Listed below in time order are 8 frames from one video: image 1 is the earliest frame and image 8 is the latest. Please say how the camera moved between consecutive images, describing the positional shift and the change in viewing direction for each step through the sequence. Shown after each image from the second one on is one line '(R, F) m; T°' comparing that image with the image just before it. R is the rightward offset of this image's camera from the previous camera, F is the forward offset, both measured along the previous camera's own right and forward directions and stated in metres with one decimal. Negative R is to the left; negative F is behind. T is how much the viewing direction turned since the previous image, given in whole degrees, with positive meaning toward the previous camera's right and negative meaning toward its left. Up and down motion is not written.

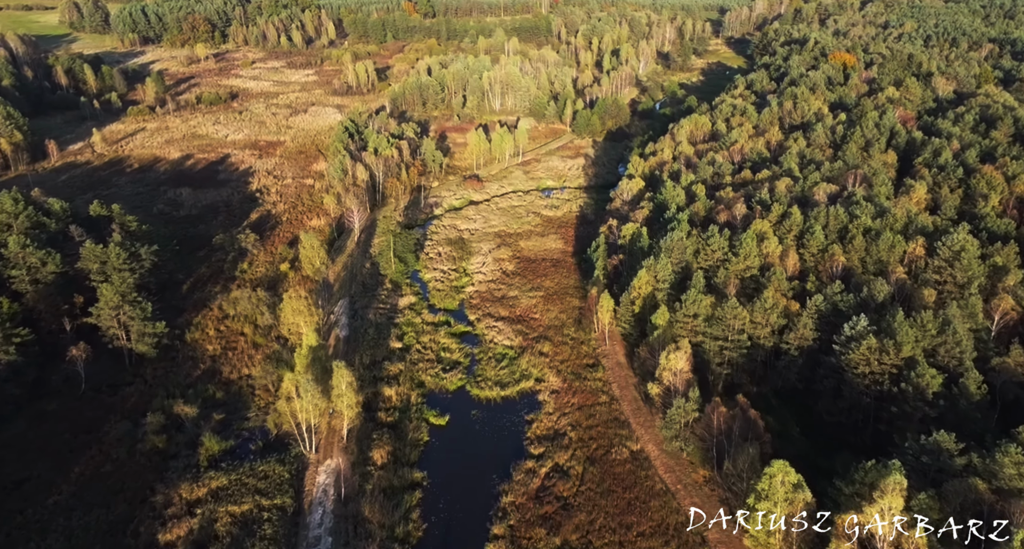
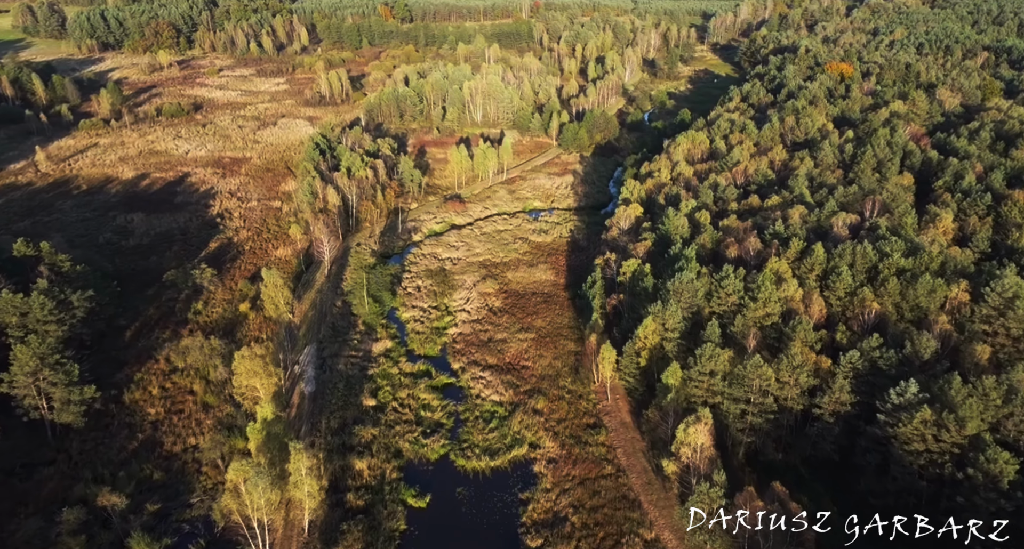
(-0.6, +7.1) m; +2°
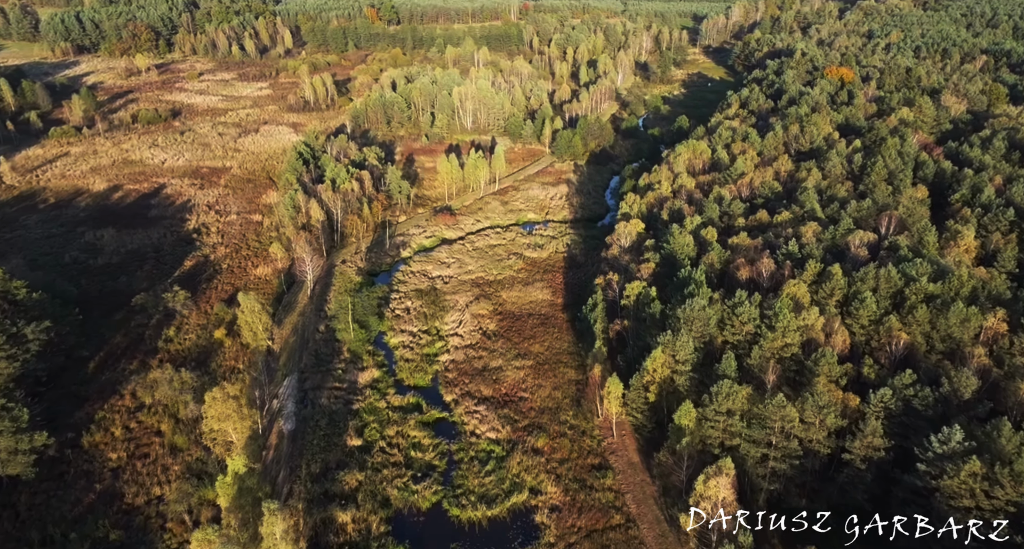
(-0.6, +4.1) m; +1°
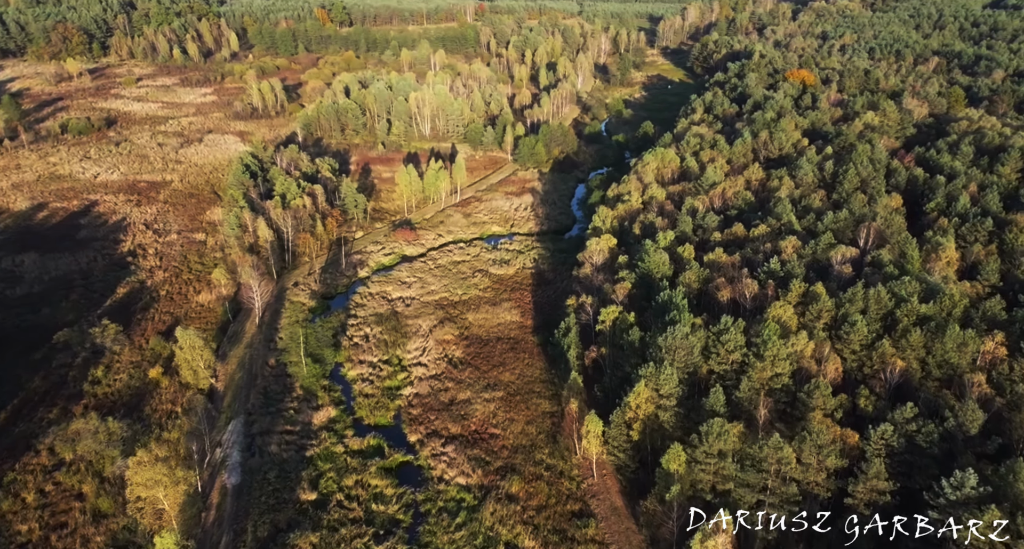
(-0.4, +4.2) m; +4°
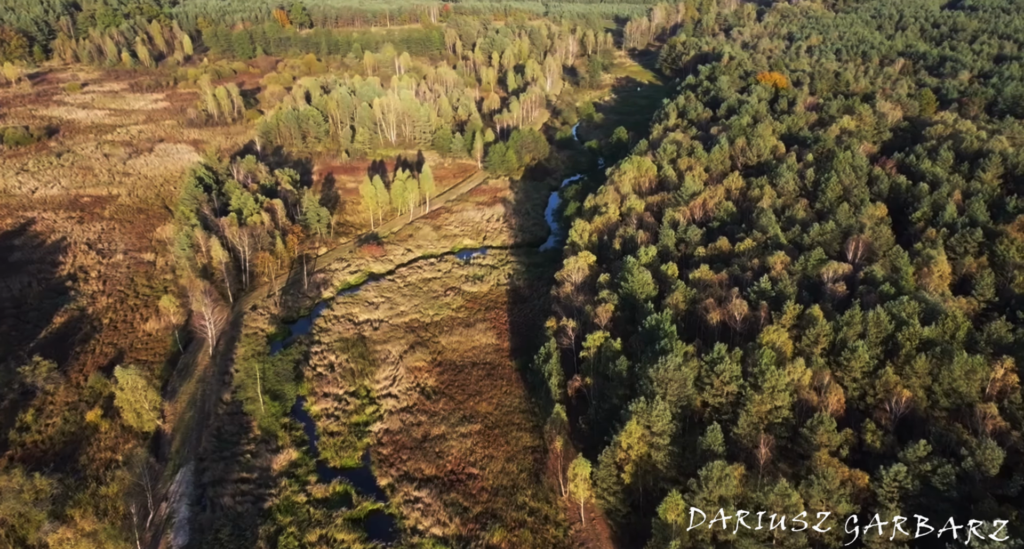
(-0.4, +3.8) m; +3°
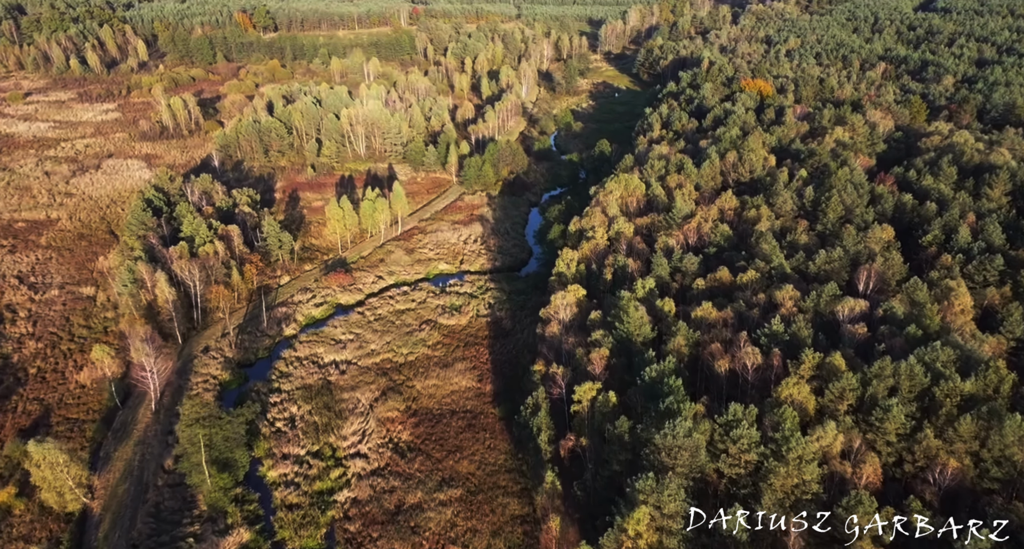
(-0.4, +5.8) m; +2°
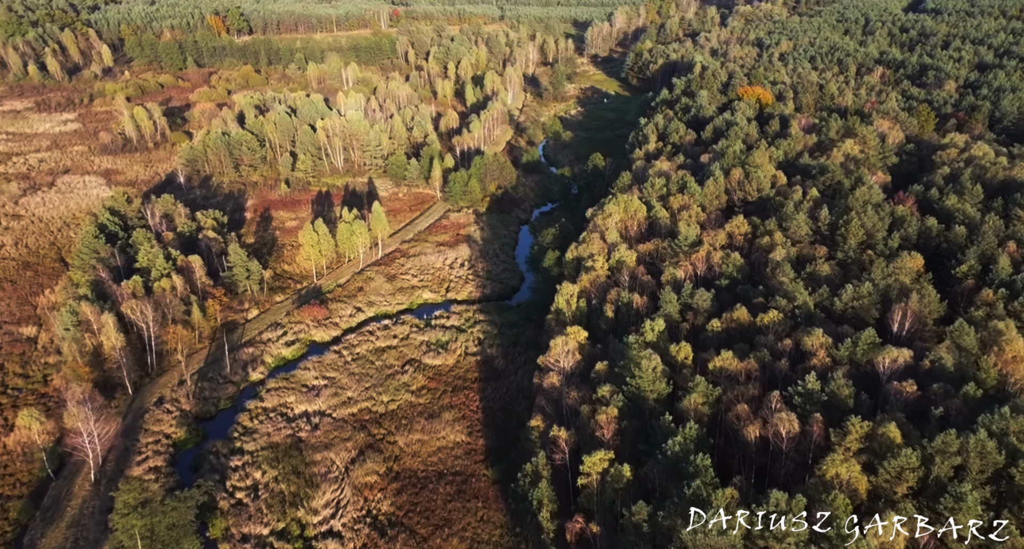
(-0.6, +6.1) m; +1°
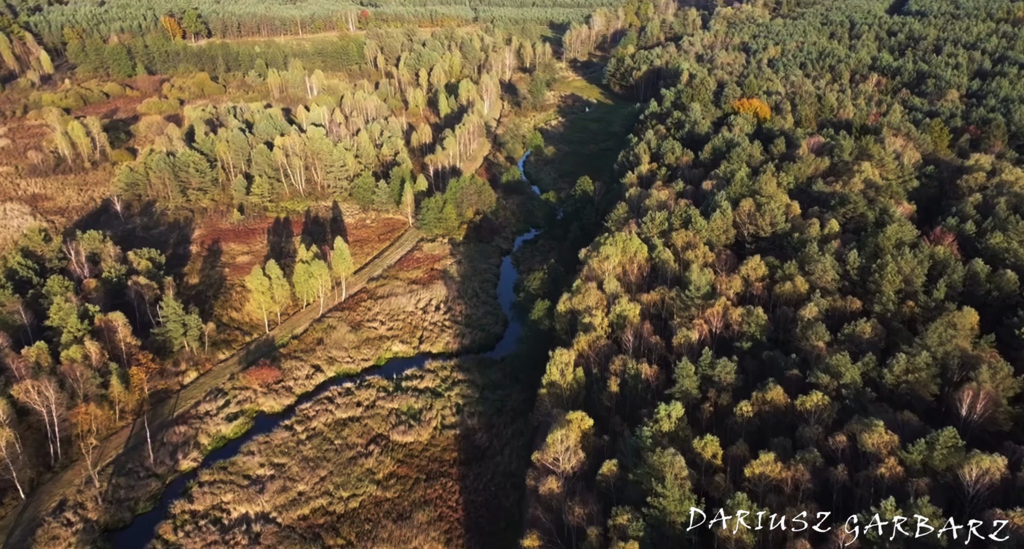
(-0.4, +9.2) m; +2°
